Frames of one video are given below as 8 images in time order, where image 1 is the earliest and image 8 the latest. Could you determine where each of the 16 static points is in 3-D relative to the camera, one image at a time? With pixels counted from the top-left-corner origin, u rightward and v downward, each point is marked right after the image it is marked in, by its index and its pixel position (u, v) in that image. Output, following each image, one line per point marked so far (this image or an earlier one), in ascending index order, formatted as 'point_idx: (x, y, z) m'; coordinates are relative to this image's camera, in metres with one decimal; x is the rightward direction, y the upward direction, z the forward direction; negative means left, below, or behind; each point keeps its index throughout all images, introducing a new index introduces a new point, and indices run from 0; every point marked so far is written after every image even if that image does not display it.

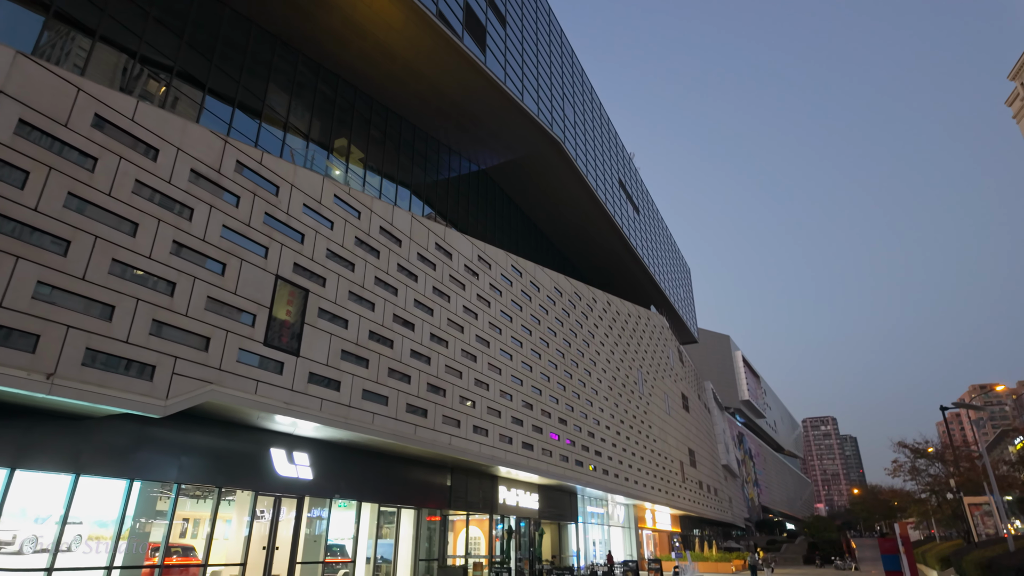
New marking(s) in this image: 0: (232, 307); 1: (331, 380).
0: (-7.3, -0.5, +14.8) m
1: (-5.5, -2.8, +17.3) m
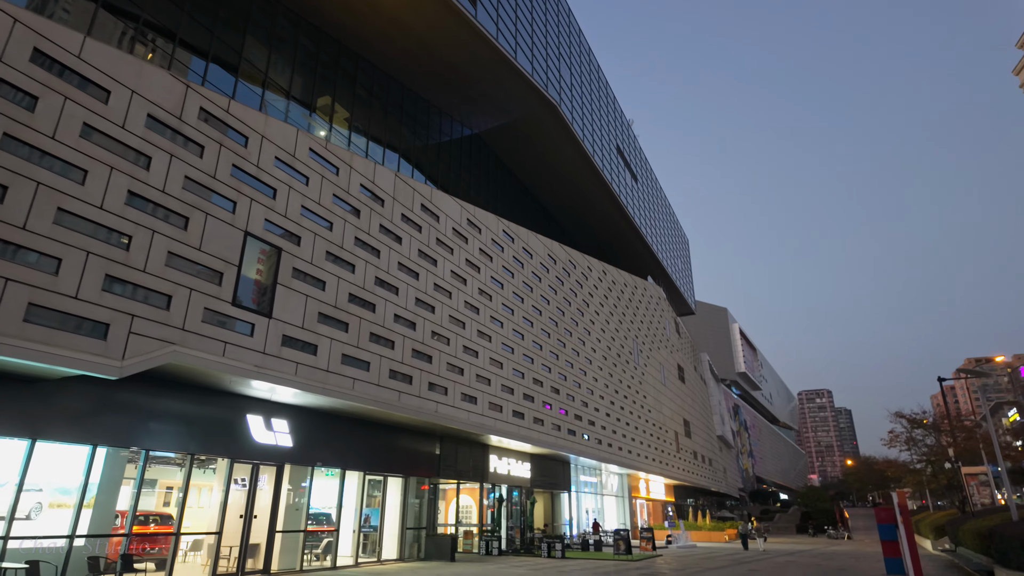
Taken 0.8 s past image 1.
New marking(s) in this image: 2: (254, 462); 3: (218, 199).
0: (-7.7, +0.6, +13.9) m
1: (-5.9, -1.6, +16.5) m
2: (-8.1, -5.5, +18.0) m
3: (-7.6, +2.3, +14.7) m
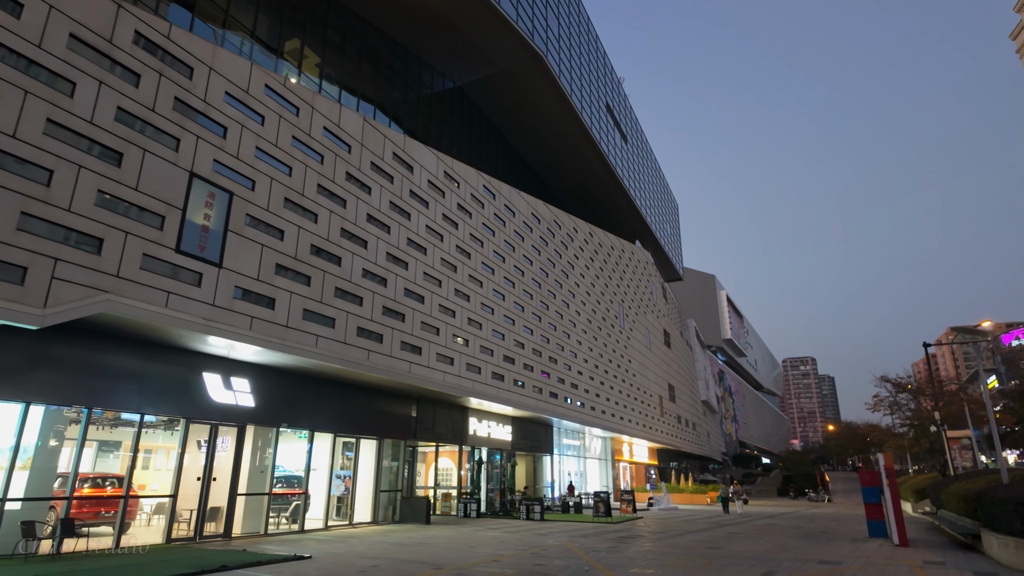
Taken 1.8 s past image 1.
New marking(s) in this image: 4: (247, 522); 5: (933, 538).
0: (-8.3, +1.8, +12.6) m
1: (-6.7, -0.2, +15.3) m
2: (-8.9, -4.0, +17.0) m
3: (-8.3, +3.6, +13.3) m
4: (-8.3, -7.4, +17.9) m
5: (+13.1, -7.8, +17.7) m
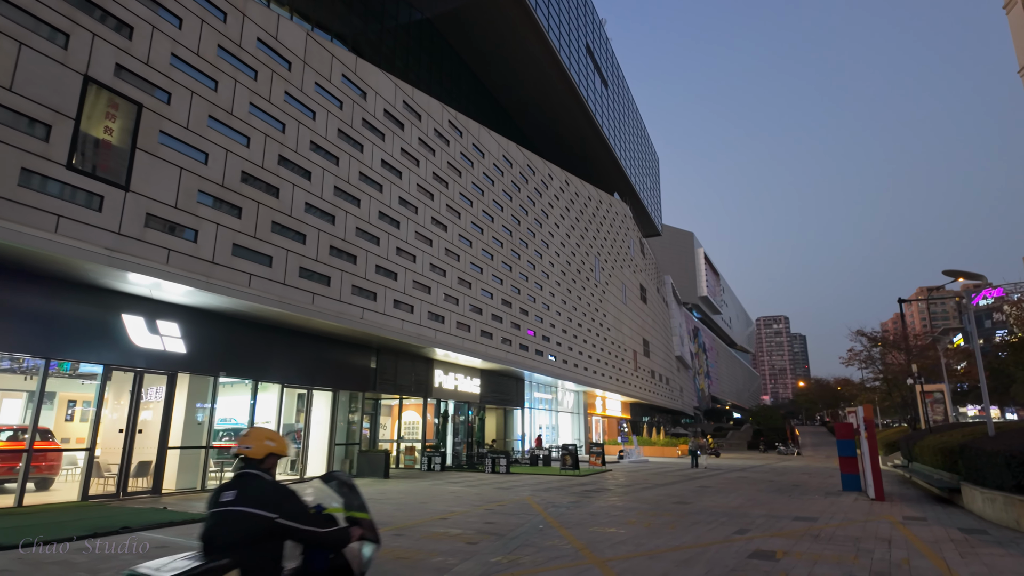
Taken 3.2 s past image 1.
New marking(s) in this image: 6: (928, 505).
0: (-9.3, +3.3, +10.5) m
1: (-7.7, +1.4, +13.5) m
2: (-10.1, -2.2, +15.3) m
3: (-9.2, +5.1, +11.1) m
4: (-9.5, -5.5, +16.5) m
5: (+11.9, -6.1, +17.1) m
6: (+10.1, -5.3, +13.8) m
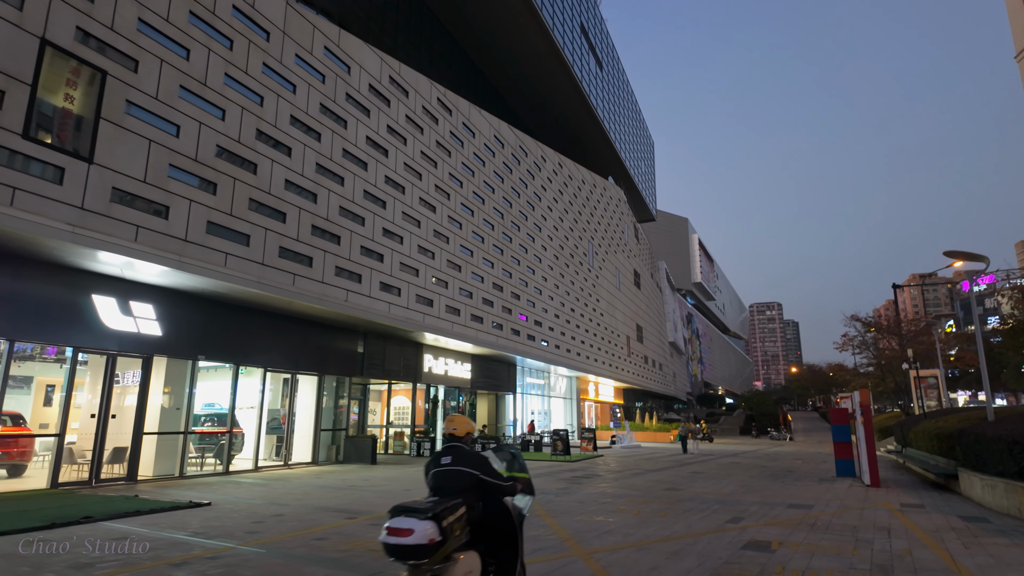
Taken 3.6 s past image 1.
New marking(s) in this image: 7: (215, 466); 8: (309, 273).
0: (-9.5, +3.7, +9.8) m
1: (-8.0, +1.9, +12.8) m
2: (-10.4, -1.7, +14.7) m
3: (-9.5, +5.5, +10.4) m
4: (-9.9, -4.9, +16.0) m
5: (+11.6, -5.6, +16.8) m
6: (+9.8, -4.8, +13.5) m
7: (-9.2, -5.5, +17.7) m
8: (-6.0, +0.4, +16.9) m
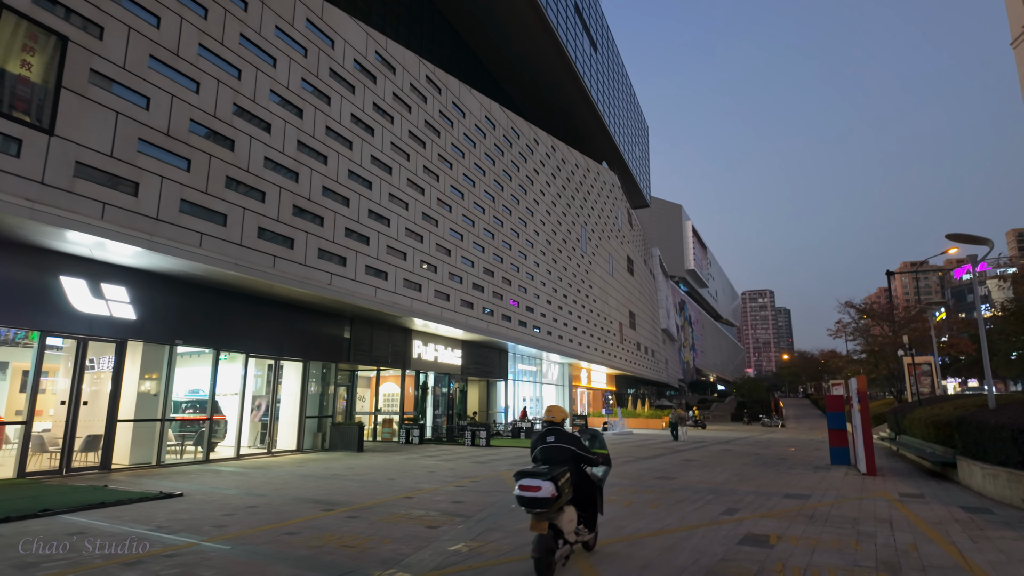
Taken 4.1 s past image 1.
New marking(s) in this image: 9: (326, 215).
0: (-9.7, +4.0, +9.1) m
1: (-8.2, +2.3, +12.1) m
2: (-10.7, -1.2, +14.1) m
3: (-9.7, +5.9, +9.6) m
4: (-10.2, -4.5, +15.5) m
5: (+11.2, -5.1, +16.6) m
6: (+9.5, -4.4, +13.2) m
7: (-9.5, -5.0, +17.1) m
8: (-6.3, +0.9, +16.3) m
9: (-5.8, +2.3, +17.9) m
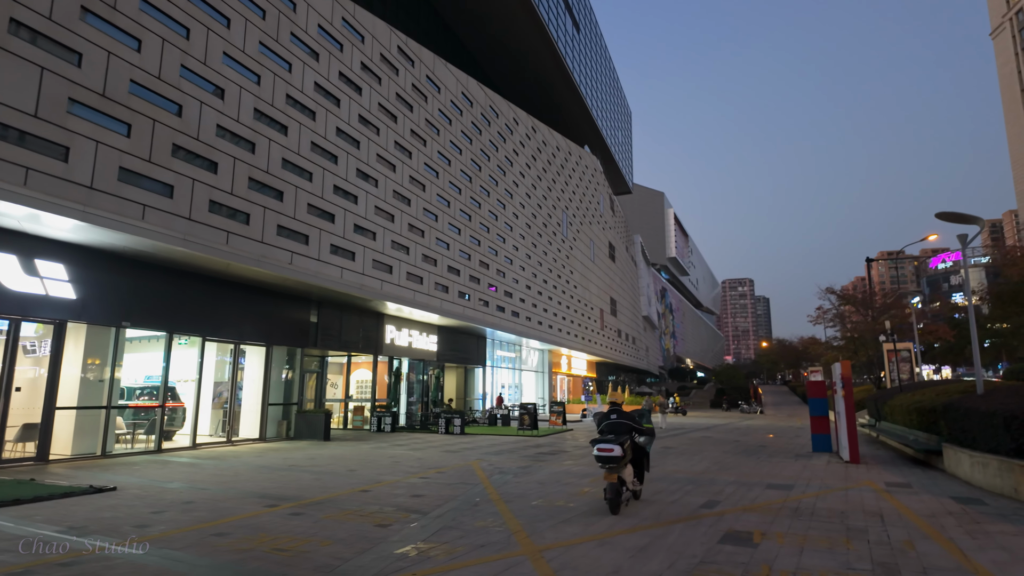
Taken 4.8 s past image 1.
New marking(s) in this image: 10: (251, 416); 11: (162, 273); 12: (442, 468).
0: (-10.2, +4.4, +7.8) m
1: (-8.9, +2.8, +11.0) m
2: (-11.4, -0.7, +13.0) m
3: (-10.2, +6.3, +8.4) m
4: (-10.9, -3.9, +14.4) m
5: (+10.5, -4.6, +16.2) m
6: (+8.8, -4.0, +12.7) m
7: (-10.3, -4.4, +16.1) m
8: (-7.1, +1.5, +15.3) m
9: (-6.6, +2.9, +16.8) m
10: (-9.1, -4.5, +19.8) m
11: (-9.9, +0.4, +16.3) m
12: (-1.5, -4.0, +12.6) m
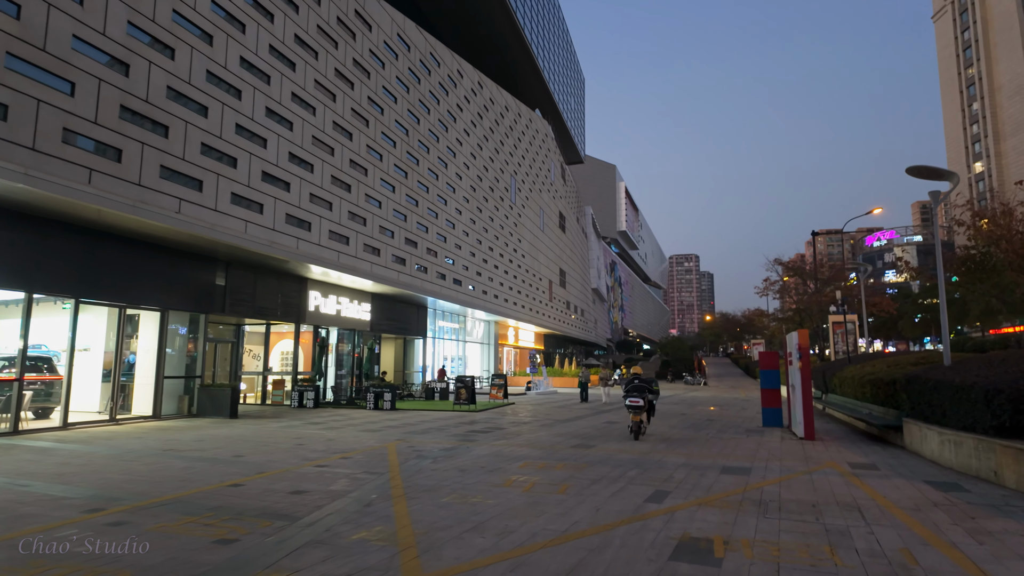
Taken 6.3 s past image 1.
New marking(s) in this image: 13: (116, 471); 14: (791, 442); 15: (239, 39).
0: (-11.2, +5.2, +4.9) m
1: (-10.1, +3.7, +8.2) m
2: (-12.8, +0.3, +10.1) m
3: (-11.1, +7.1, +5.3) m
4: (-12.5, -2.8, +11.7) m
5: (+8.6, -3.7, +15.3) m
6: (+7.3, -3.2, +11.7) m
7: (-12.1, -3.2, +13.5) m
8: (-8.7, +2.6, +12.7) m
9: (-8.3, +4.0, +14.2) m
10: (-11.1, -3.2, +17.3) m
11: (-11.6, +1.6, +13.5) m
12: (-3.0, -3.1, +10.8) m
13: (-6.2, -2.9, +9.1) m
14: (+6.2, -3.4, +12.6) m
15: (-7.8, +7.1, +16.5) m
